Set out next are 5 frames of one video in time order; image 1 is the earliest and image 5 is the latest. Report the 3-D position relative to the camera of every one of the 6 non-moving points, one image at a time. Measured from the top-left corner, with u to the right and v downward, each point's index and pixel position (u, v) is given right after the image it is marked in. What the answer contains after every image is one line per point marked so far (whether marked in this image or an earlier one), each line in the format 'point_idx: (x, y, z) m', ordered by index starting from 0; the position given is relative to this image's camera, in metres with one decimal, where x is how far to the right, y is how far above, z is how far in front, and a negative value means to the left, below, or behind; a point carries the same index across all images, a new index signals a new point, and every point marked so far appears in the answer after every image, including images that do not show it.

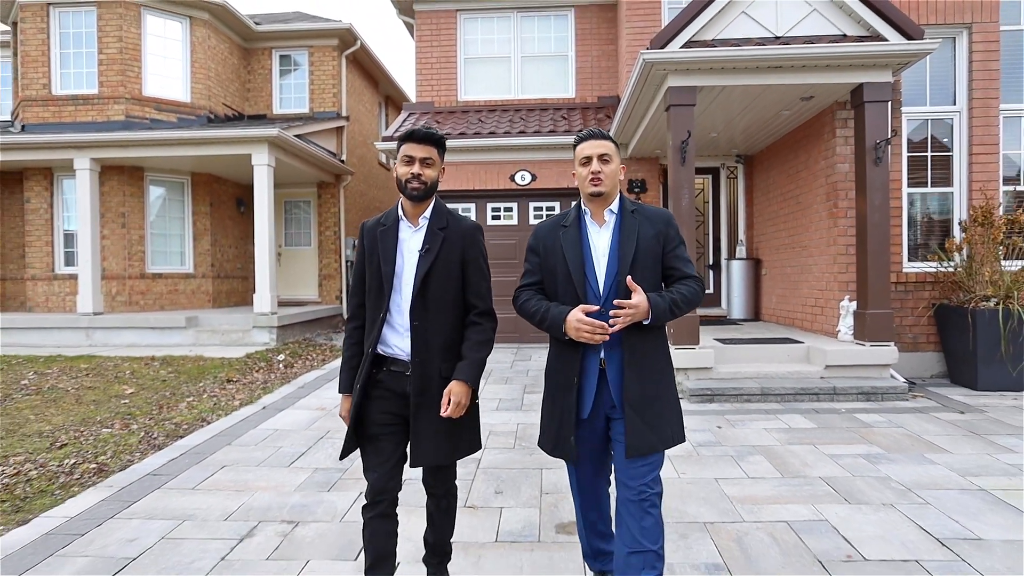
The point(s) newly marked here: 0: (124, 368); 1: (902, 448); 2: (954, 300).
0: (-4.1, -0.9, +7.4) m
1: (+2.3, -0.9, +4.2) m
2: (+3.7, -0.1, +5.9) m
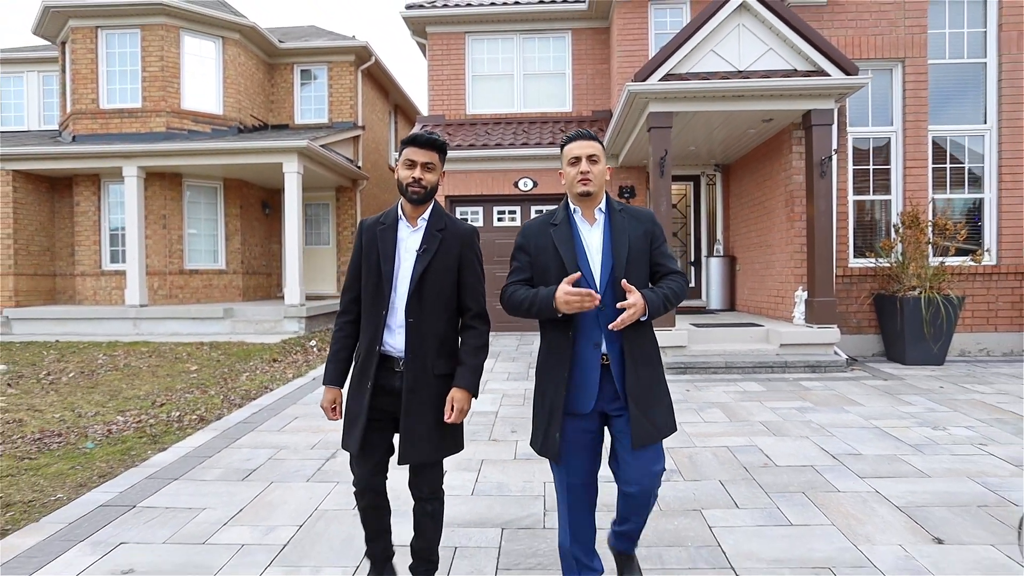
0: (-4.0, -0.8, +8.5) m
1: (+2.4, -0.9, +5.3) m
2: (+3.8, 0.0, +7.0) m
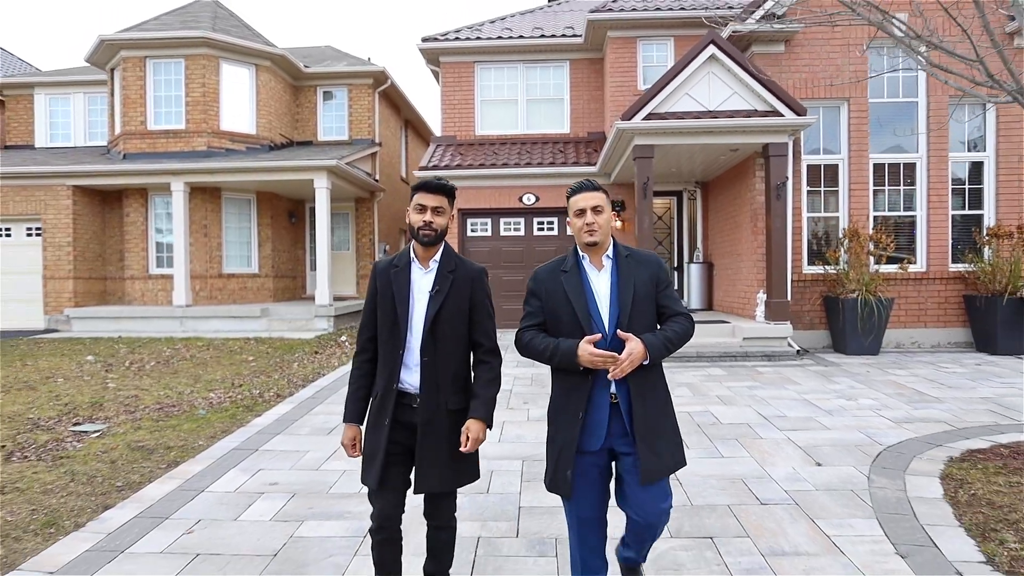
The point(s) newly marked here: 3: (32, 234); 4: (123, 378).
0: (-4.0, -0.8, +9.9) m
1: (+2.5, -0.9, +6.7) m
2: (+3.9, -0.1, +8.4) m
3: (-8.6, +1.0, +12.6) m
4: (-4.1, -1.0, +7.5) m
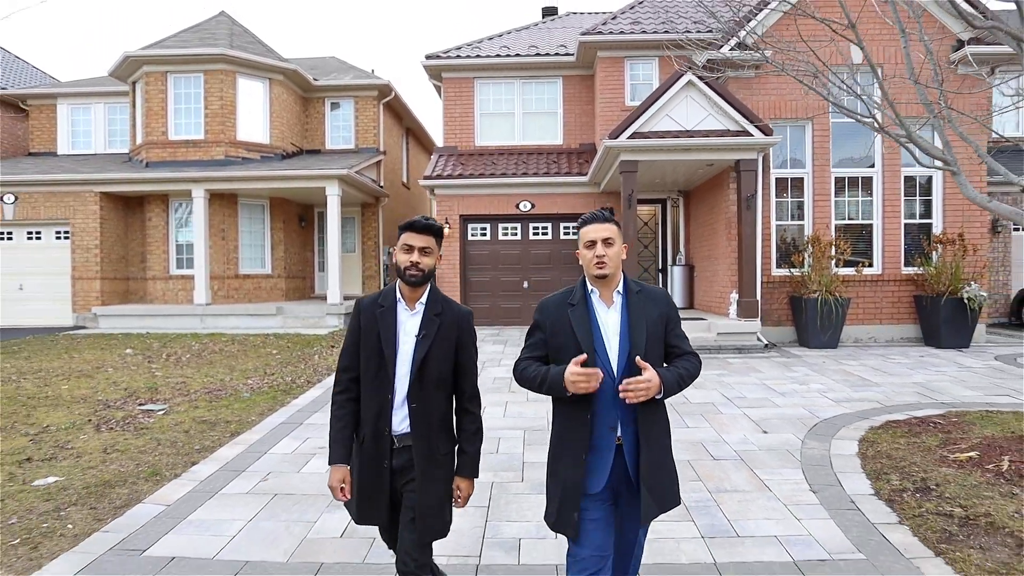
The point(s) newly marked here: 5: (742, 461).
0: (-4.0, -0.8, +10.8) m
1: (+2.5, -0.9, +7.7) m
2: (+3.9, -0.1, +9.4) m
3: (-8.6, +1.0, +13.5) m
4: (-4.1, -1.0, +8.4) m
5: (+1.5, -1.1, +4.6) m
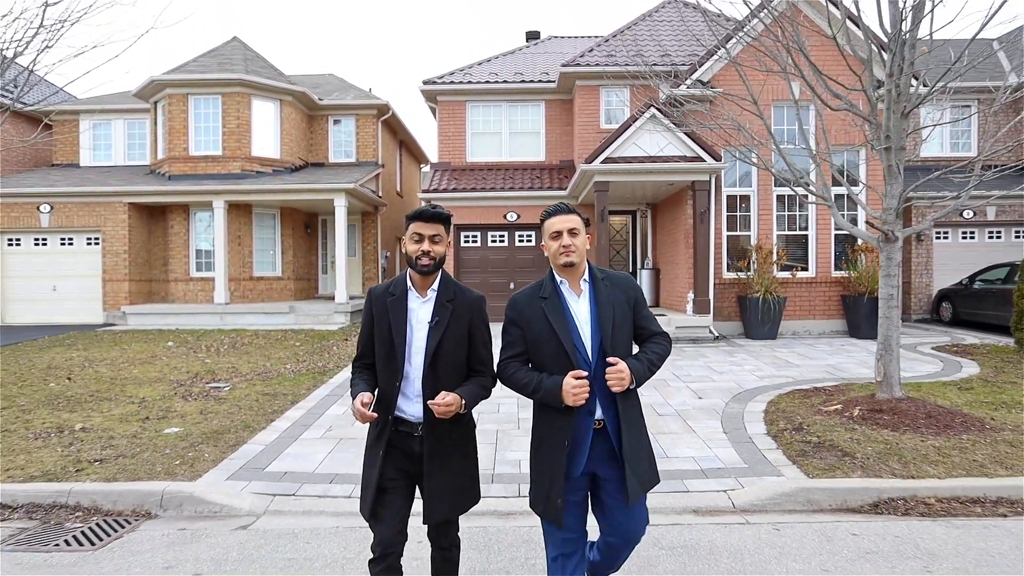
0: (-4.2, -0.8, +12.3) m
1: (+2.4, -0.9, +9.4) m
2: (+3.7, -0.1, +11.2) m
3: (-8.9, +0.9, +14.9) m
4: (-4.2, -1.0, +9.9) m
5: (+1.5, -1.1, +6.3) m
